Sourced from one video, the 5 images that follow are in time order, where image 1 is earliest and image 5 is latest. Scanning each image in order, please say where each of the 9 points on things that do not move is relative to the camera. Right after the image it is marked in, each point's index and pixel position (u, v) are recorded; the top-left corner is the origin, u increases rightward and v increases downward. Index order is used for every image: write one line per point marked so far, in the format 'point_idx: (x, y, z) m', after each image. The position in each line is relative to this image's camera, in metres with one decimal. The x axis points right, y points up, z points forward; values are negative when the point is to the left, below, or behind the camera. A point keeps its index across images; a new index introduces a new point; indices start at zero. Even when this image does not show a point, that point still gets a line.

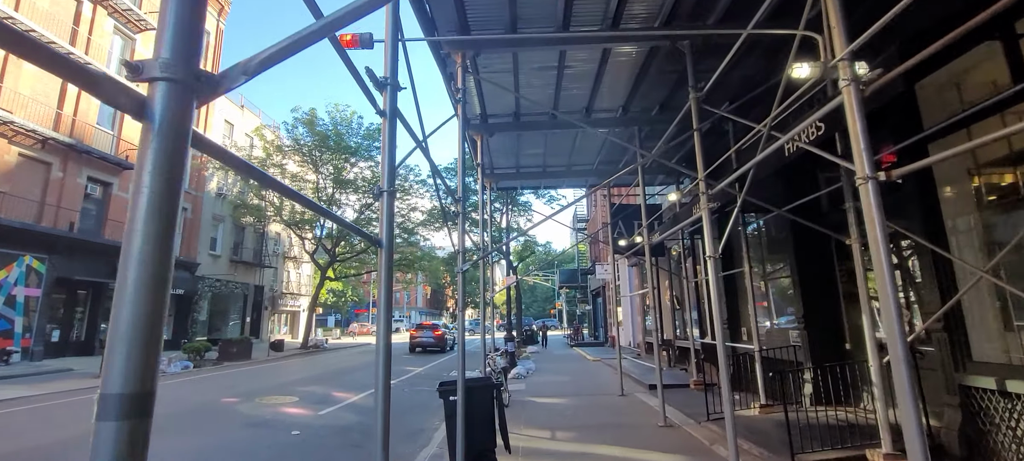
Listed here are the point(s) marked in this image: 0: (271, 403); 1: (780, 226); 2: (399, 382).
0: (-4.6, -3.3, +9.2) m
1: (+4.4, +0.1, +7.9) m
2: (-3.0, -4.0, +12.7) m
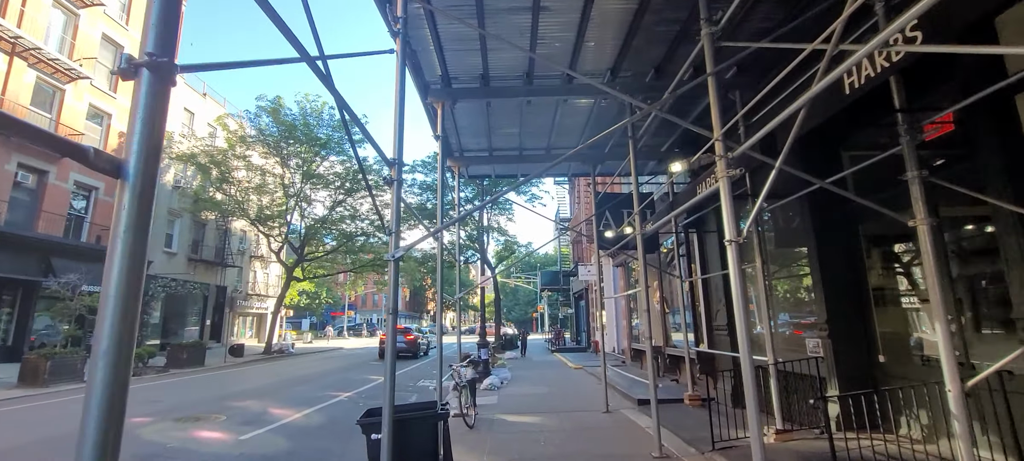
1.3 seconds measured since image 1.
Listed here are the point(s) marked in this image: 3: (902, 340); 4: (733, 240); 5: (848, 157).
0: (-5.1, -3.0, +7.7) m
1: (+3.9, +0.2, +6.7) m
2: (-3.6, -3.8, +11.3) m
3: (+4.4, -1.2, +5.5) m
4: (+1.7, -0.1, +3.7) m
5: (+4.3, +0.9, +6.2) m
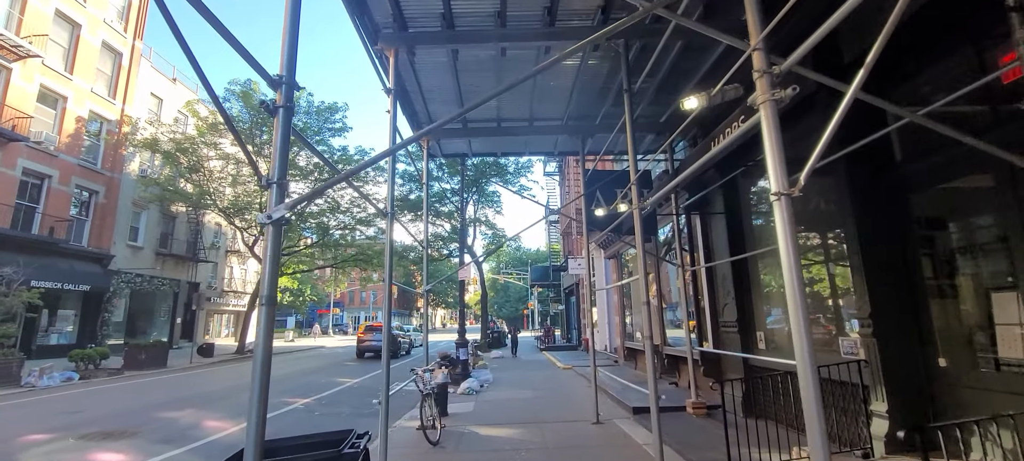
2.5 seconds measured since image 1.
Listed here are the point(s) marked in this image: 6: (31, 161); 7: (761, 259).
0: (-5.5, -2.8, +6.4) m
1: (+3.5, +0.5, +5.5) m
2: (-4.0, -3.5, +10.0) m
3: (+4.0, -1.0, +4.3) m
4: (+1.4, +0.2, +2.5) m
5: (+3.9, +1.2, +5.0) m
6: (-18.4, +2.6, +18.7) m
7: (+3.6, -0.4, +7.1) m
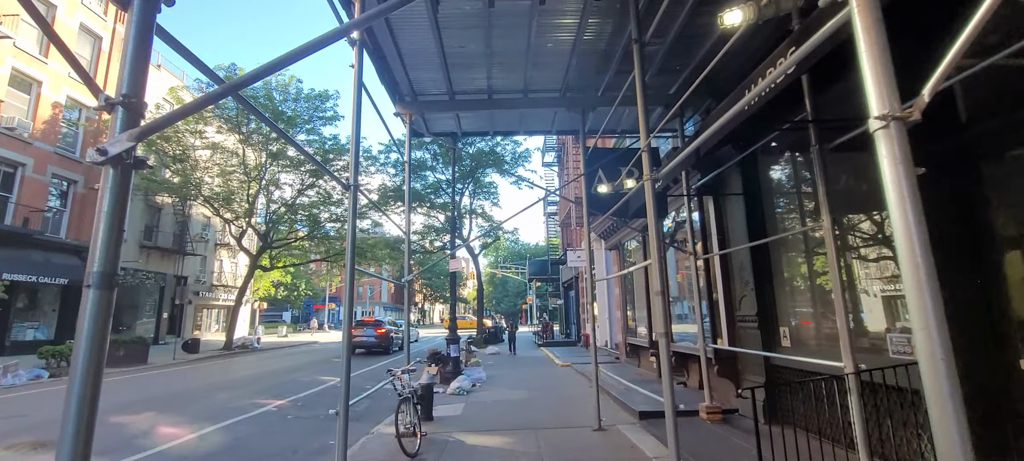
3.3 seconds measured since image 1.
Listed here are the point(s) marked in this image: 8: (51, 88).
0: (-5.6, -2.5, +5.5) m
1: (+3.4, +0.7, +4.6) m
2: (-4.2, -3.2, +9.2) m
3: (+3.9, -0.8, +3.5) m
4: (+1.3, +0.4, +1.6) m
5: (+3.8, +1.4, +4.2) m
6: (-18.5, +3.0, +17.8) m
7: (+3.5, -0.2, +6.2) m
8: (-18.5, +5.7, +19.6) m
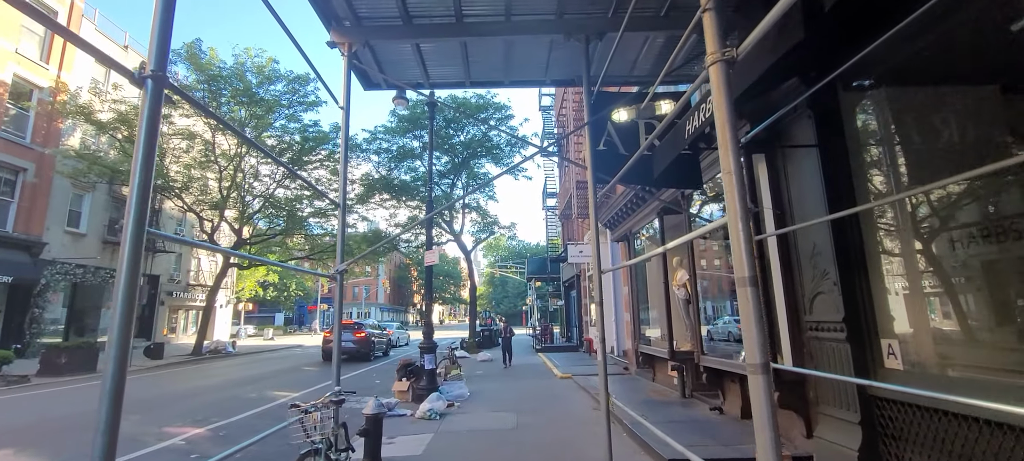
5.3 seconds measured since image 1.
0: (-5.9, -2.2, +3.5) m
1: (+3.2, +1.0, +2.6) m
2: (-4.4, -2.9, +7.1) m
3: (+3.7, -0.4, +1.5) m
4: (+1.0, +0.7, -0.4) m
5: (+3.5, +1.7, +2.1) m
6: (-18.7, +3.3, +15.8) m
7: (+3.2, +0.1, +4.2) m
8: (-18.7, +6.0, +17.6) m
